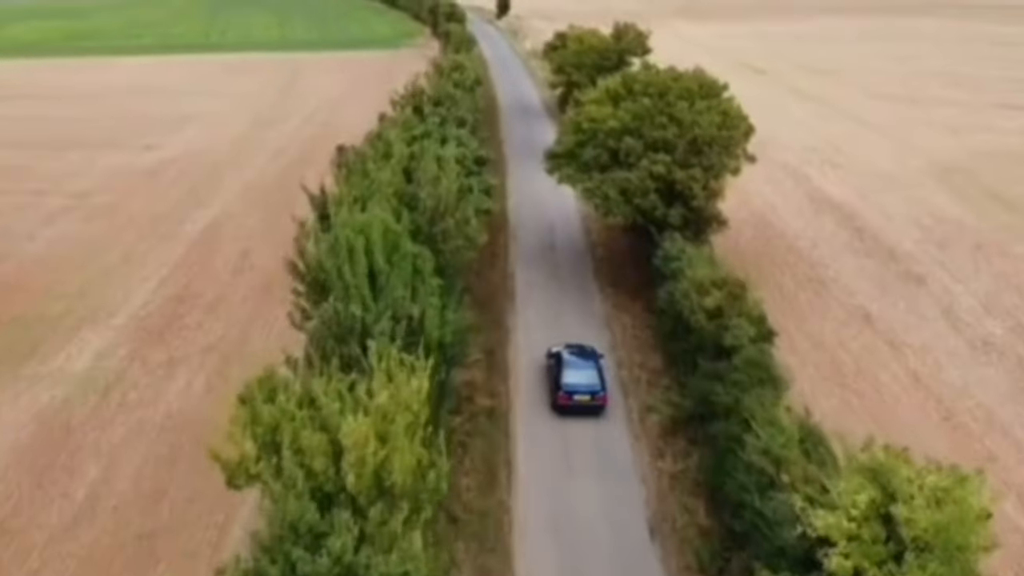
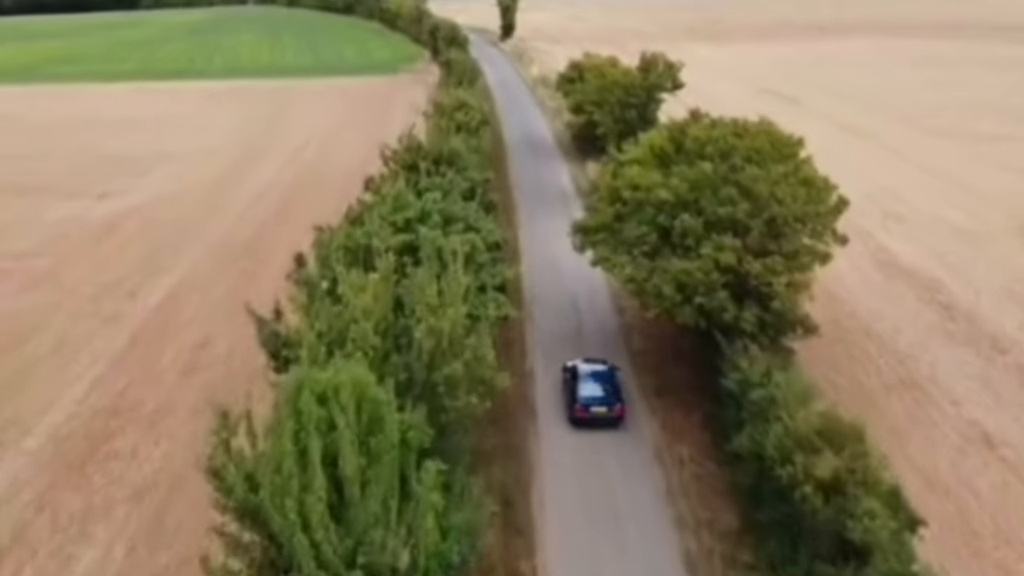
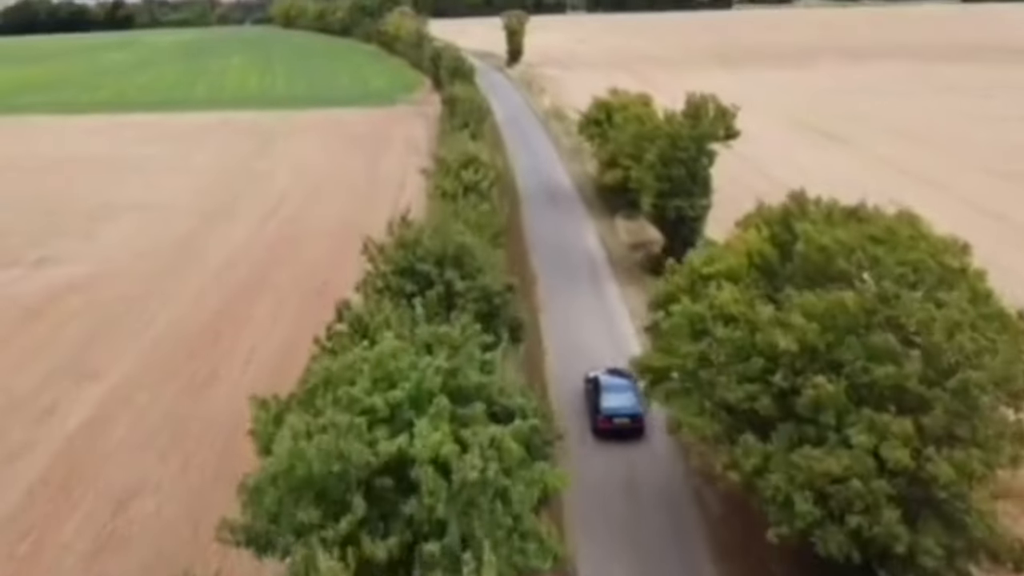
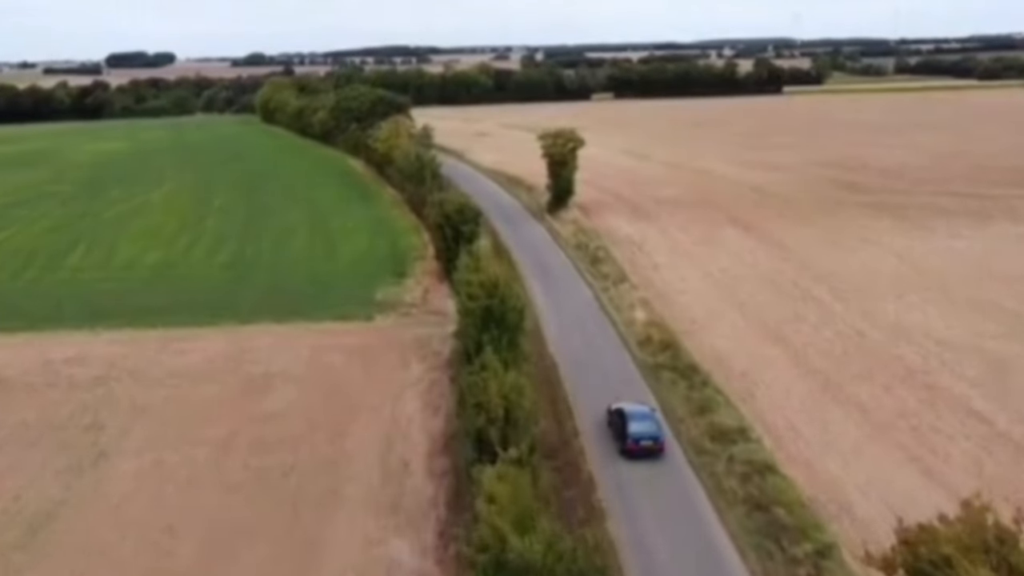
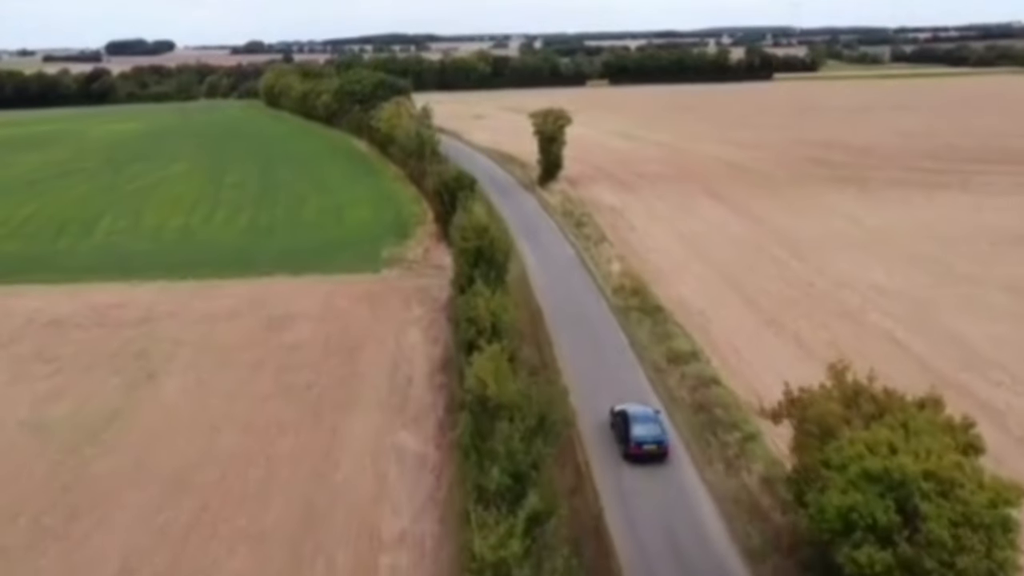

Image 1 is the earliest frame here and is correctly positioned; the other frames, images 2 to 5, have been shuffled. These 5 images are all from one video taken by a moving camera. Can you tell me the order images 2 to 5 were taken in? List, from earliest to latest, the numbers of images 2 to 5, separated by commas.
2, 3, 5, 4
